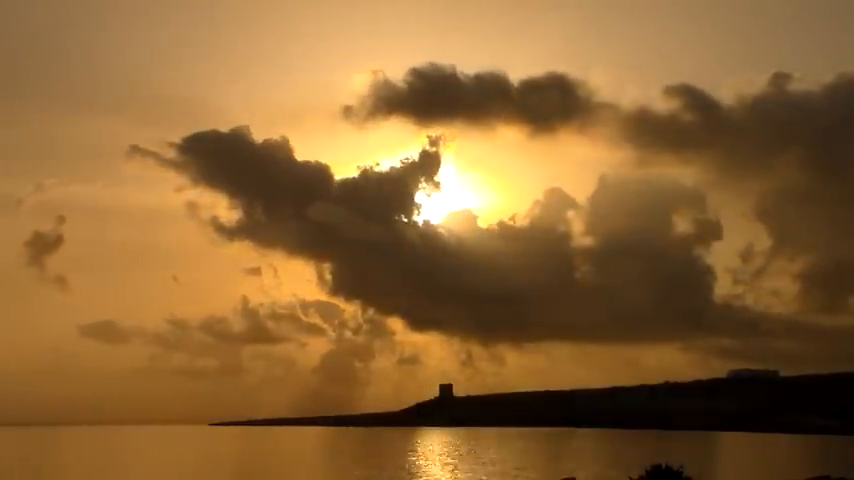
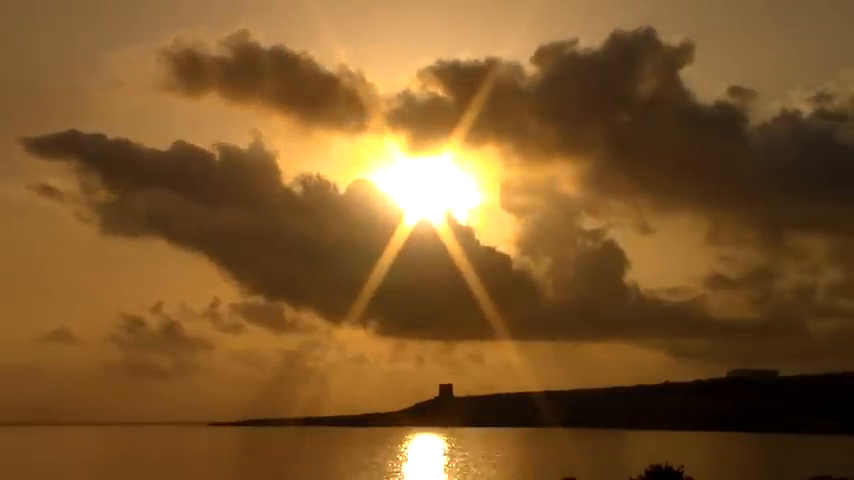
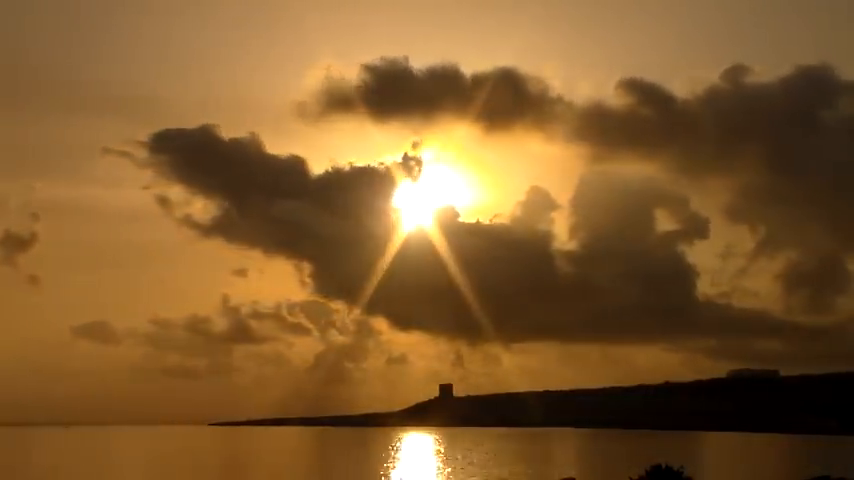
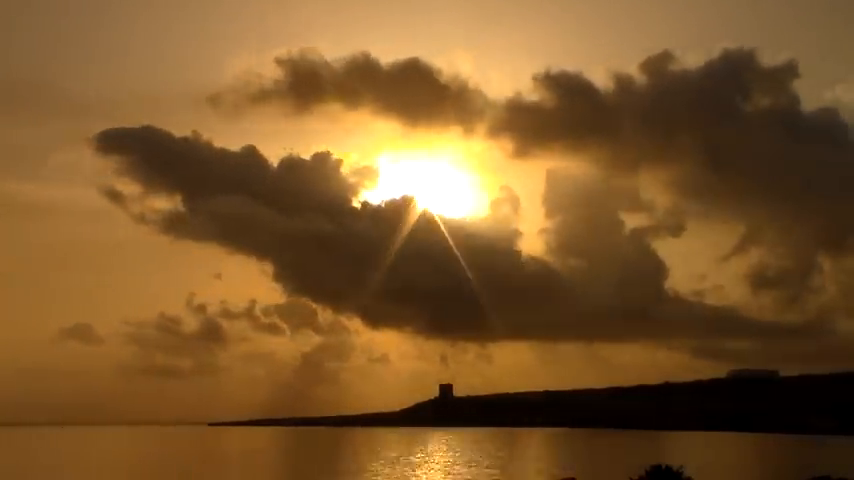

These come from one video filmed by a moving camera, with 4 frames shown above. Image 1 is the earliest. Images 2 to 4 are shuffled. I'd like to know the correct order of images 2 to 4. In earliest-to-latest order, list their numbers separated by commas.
3, 4, 2
